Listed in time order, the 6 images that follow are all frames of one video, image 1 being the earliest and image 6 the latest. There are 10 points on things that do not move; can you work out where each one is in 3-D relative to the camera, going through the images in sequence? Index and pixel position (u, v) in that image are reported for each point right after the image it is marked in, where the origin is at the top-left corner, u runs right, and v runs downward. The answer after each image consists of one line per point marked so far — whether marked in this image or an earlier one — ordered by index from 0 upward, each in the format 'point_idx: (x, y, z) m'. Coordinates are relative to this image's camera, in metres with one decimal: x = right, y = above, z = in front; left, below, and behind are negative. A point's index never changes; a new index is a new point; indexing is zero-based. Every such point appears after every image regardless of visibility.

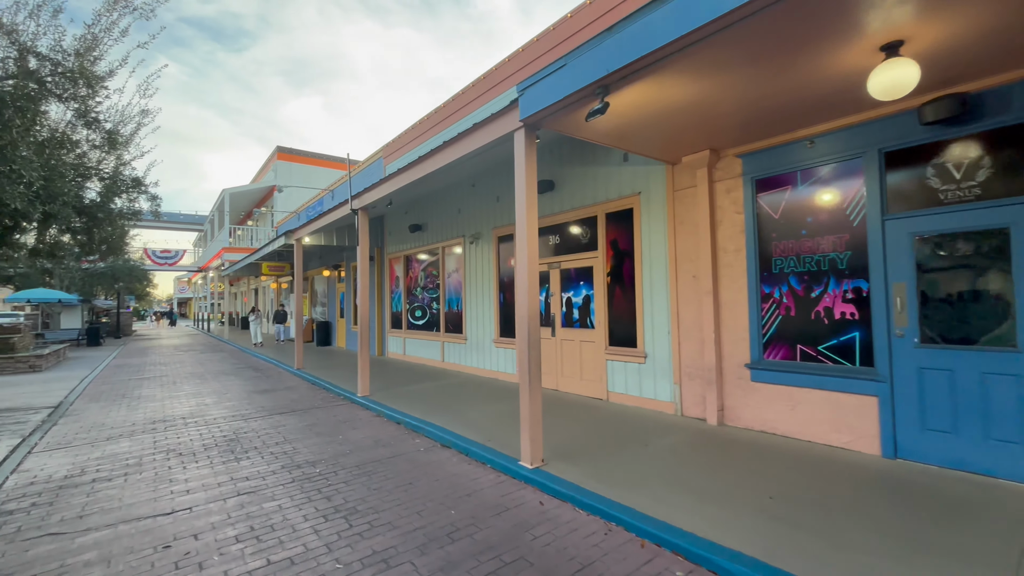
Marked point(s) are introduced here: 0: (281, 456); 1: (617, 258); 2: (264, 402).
0: (-2.7, -2.0, +5.3) m
1: (+1.6, +0.5, +6.9) m
2: (-4.6, -2.1, +8.4) m
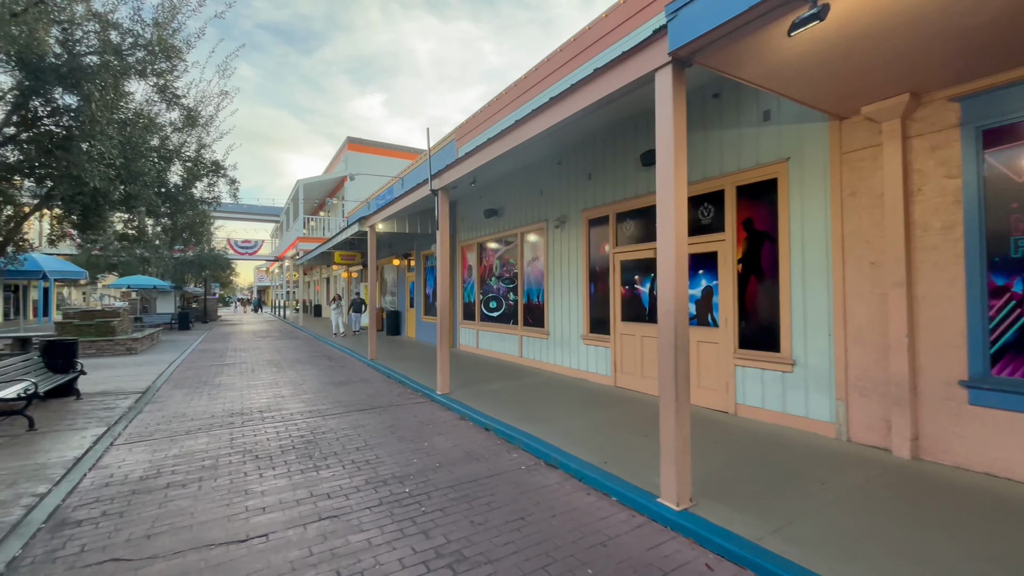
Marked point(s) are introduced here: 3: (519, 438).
0: (-1.5, -1.8, +4.6) m
1: (+3.0, +0.6, +5.7) m
2: (-3.0, -1.9, +7.9) m
3: (+0.1, -1.7, +5.1) m
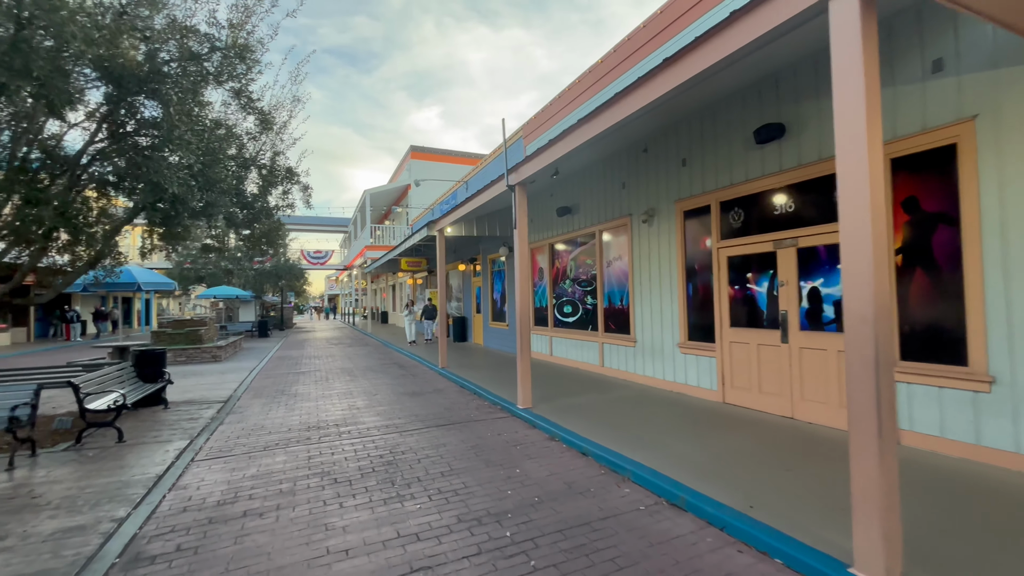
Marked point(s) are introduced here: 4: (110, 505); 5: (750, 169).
0: (-0.5, -1.9, +4.0) m
1: (+4.1, +0.6, +4.5) m
2: (-1.6, -2.0, +7.4) m
3: (+1.1, -1.7, +4.3) m
4: (-3.6, -2.0, +4.1) m
5: (+3.3, +1.7, +6.3) m
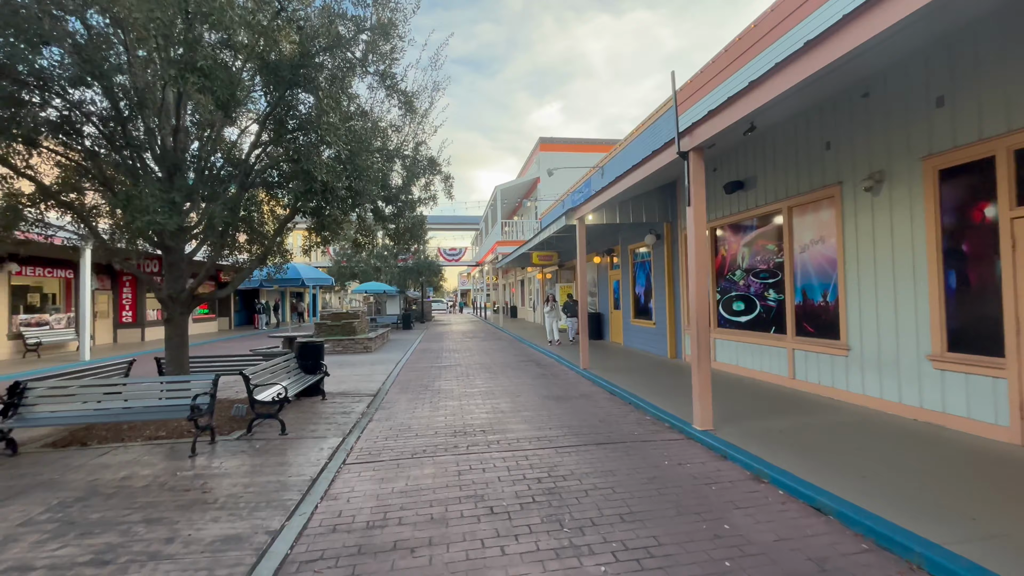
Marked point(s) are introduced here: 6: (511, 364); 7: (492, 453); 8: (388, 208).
0: (+0.9, -1.8, +3.0) m
1: (+5.4, +0.7, +2.2) m
2: (+0.8, -1.9, +6.5) m
3: (+2.6, -1.6, +2.8) m
4: (-2.1, -1.9, +3.8) m
5: (+5.2, +1.8, +4.1) m
6: (0.0, -2.0, +11.6) m
7: (-0.2, -1.9, +5.1) m
8: (-2.2, +1.4, +8.0) m
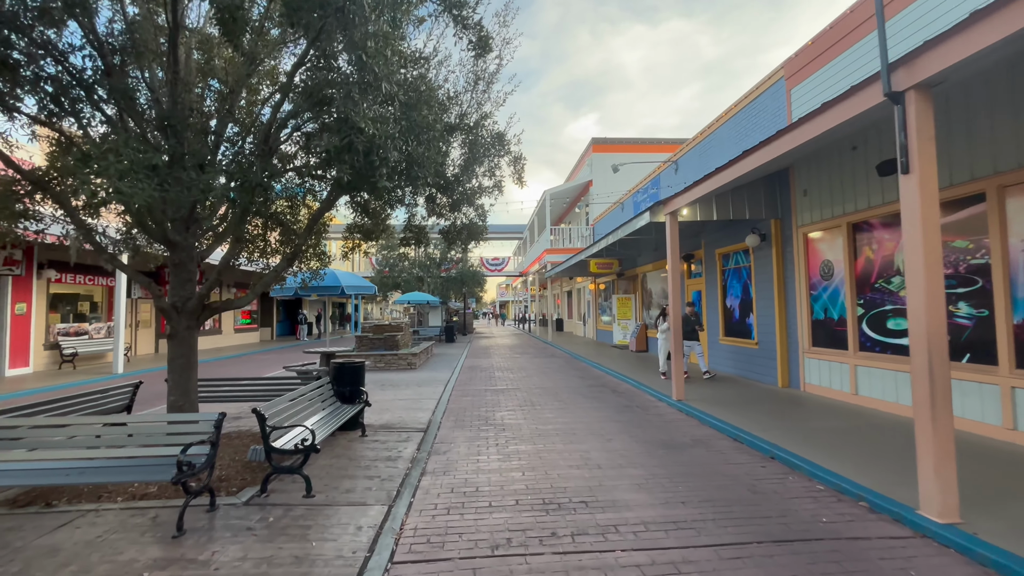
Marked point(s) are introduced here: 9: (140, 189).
0: (+1.7, -1.8, +1.0) m
1: (+6.2, +0.7, -0.1) m
2: (+1.9, -2.0, +4.6) m
3: (+3.4, -1.7, +0.8) m
4: (-1.2, -1.9, +2.2) m
5: (+6.1, +1.7, +1.9) m
6: (+1.5, -2.2, +9.8) m
7: (+0.8, -1.9, +3.3) m
8: (-1.0, +1.3, +6.4) m
9: (-3.2, +0.9, +3.8) m
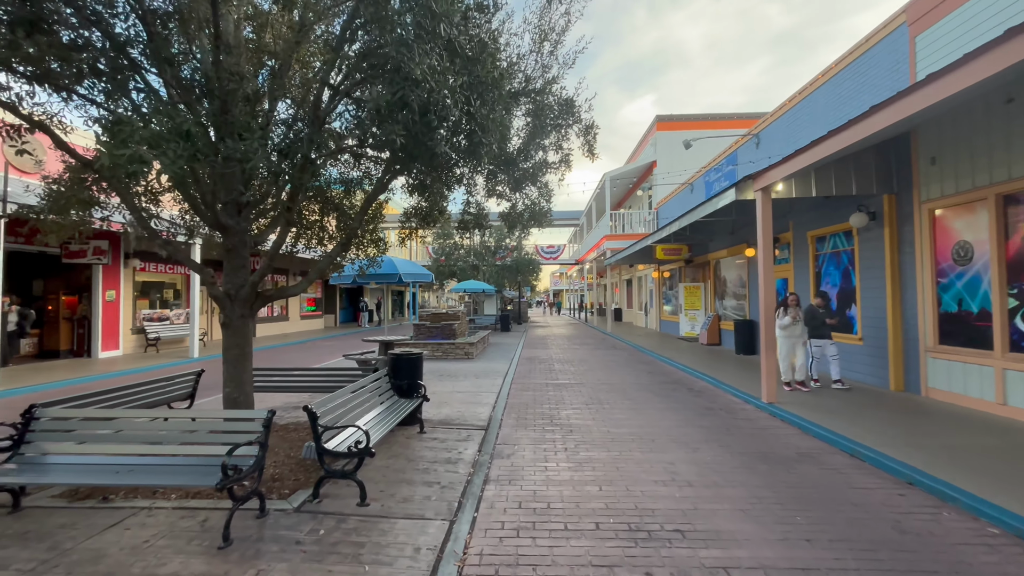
0: (+2.0, -1.8, +0.2) m
1: (+6.3, +0.7, -1.5) m
2: (+2.5, -1.9, +3.7) m
3: (+3.6, -1.6, -0.3) m
4: (-0.8, -1.8, +1.7) m
5: (+6.4, +1.8, +0.4) m
6: (+2.8, -1.9, +8.9) m
7: (+1.3, -1.9, +2.6) m
8: (-0.1, +1.5, +5.7) m
9: (-2.6, +1.0, +3.5) m
